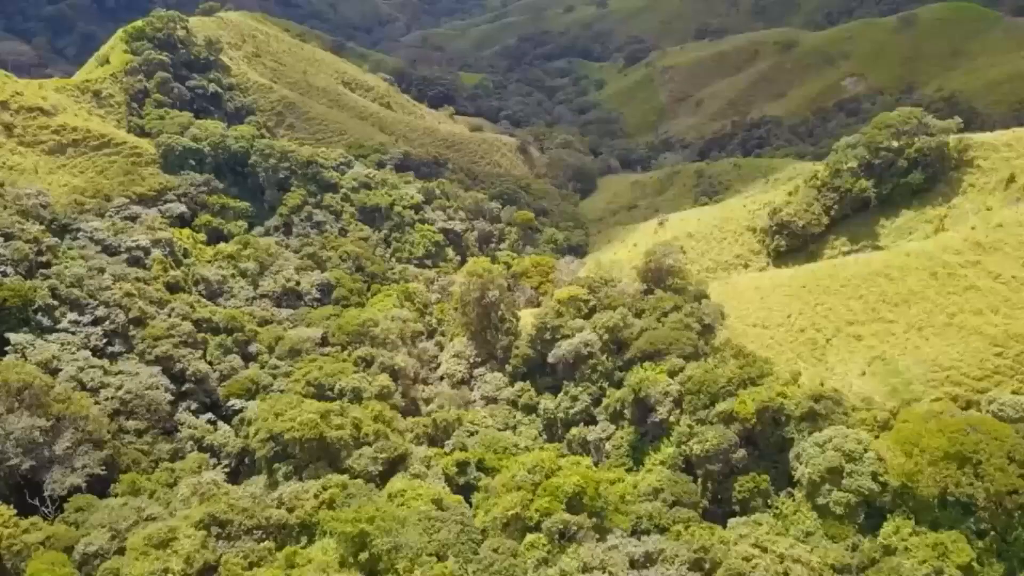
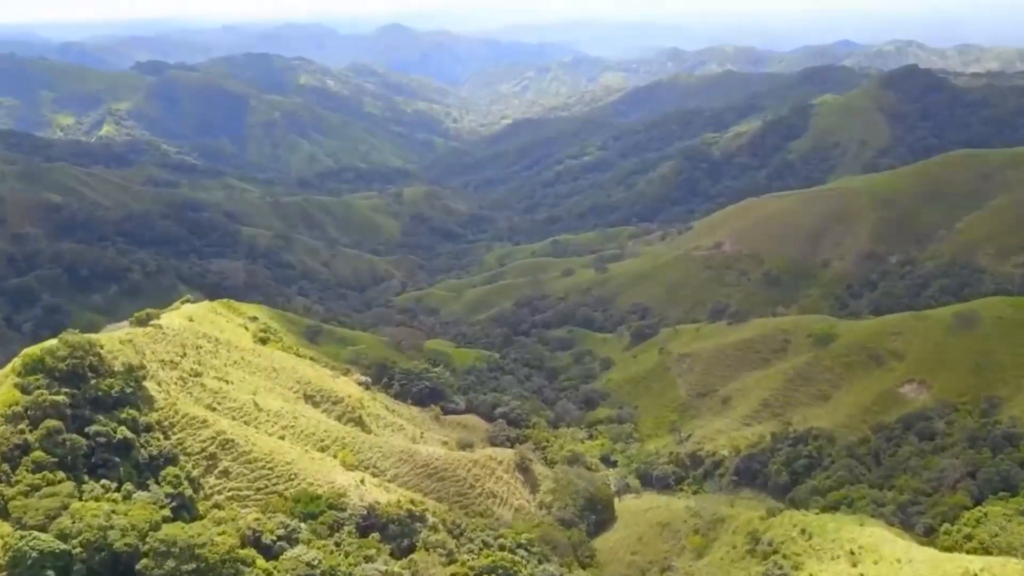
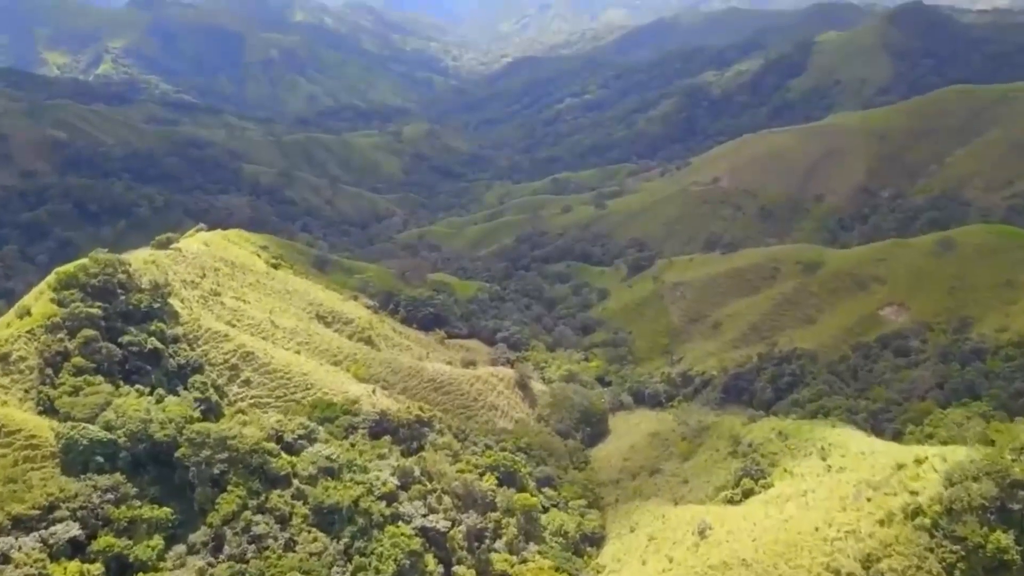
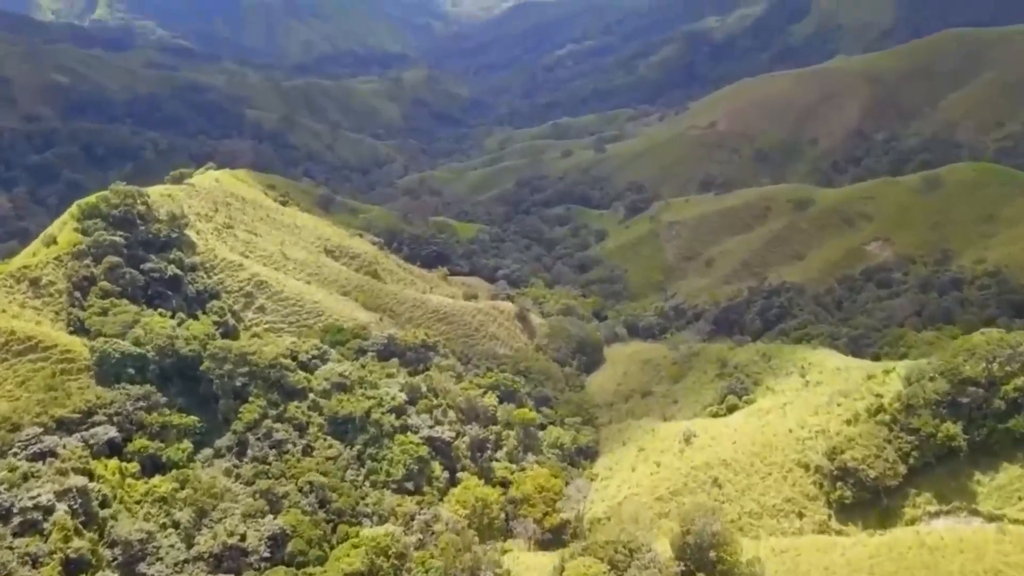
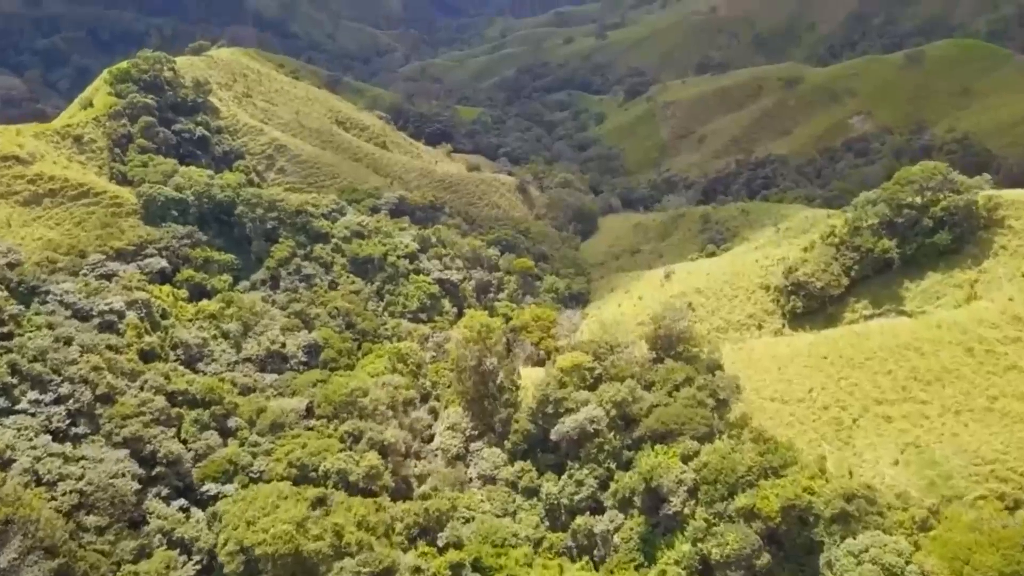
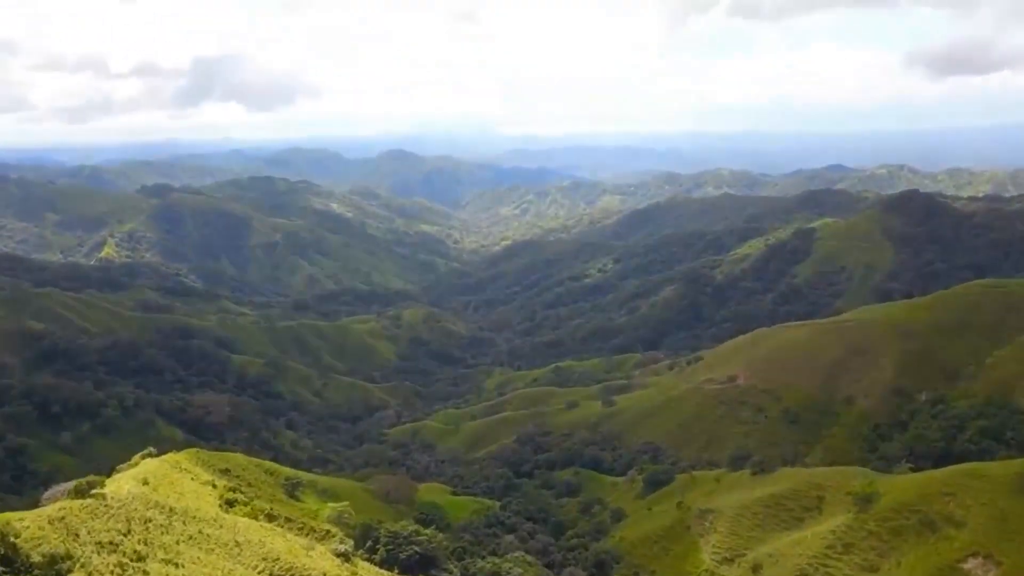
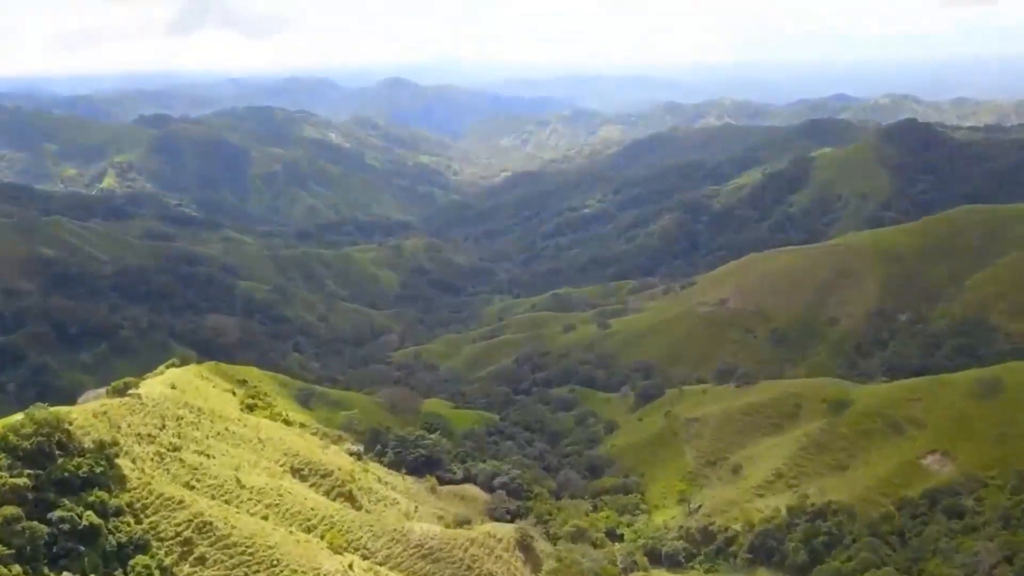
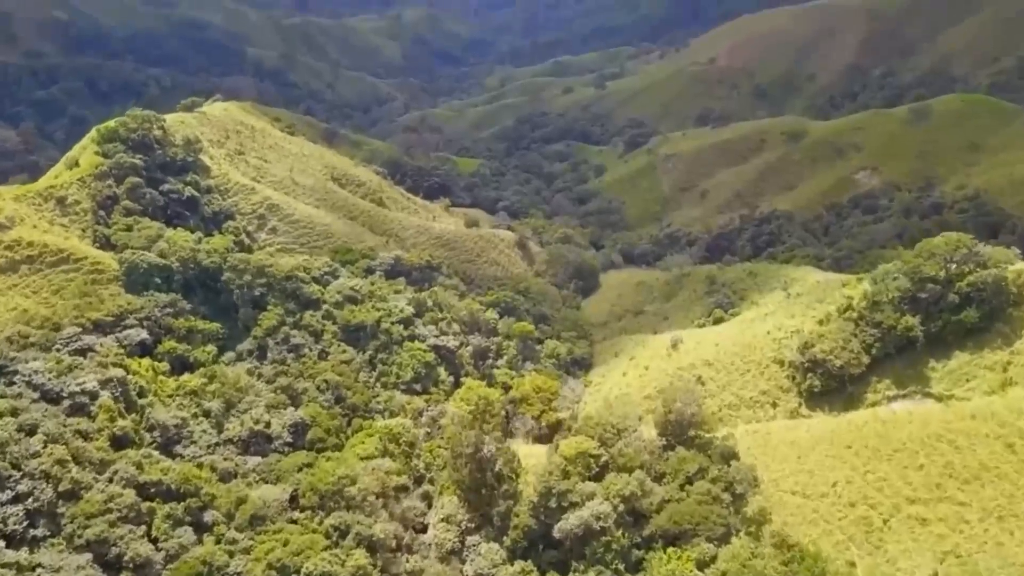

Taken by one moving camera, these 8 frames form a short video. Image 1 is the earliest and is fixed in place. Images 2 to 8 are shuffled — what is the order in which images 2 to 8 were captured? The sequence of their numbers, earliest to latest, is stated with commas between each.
5, 8, 4, 3, 2, 7, 6
